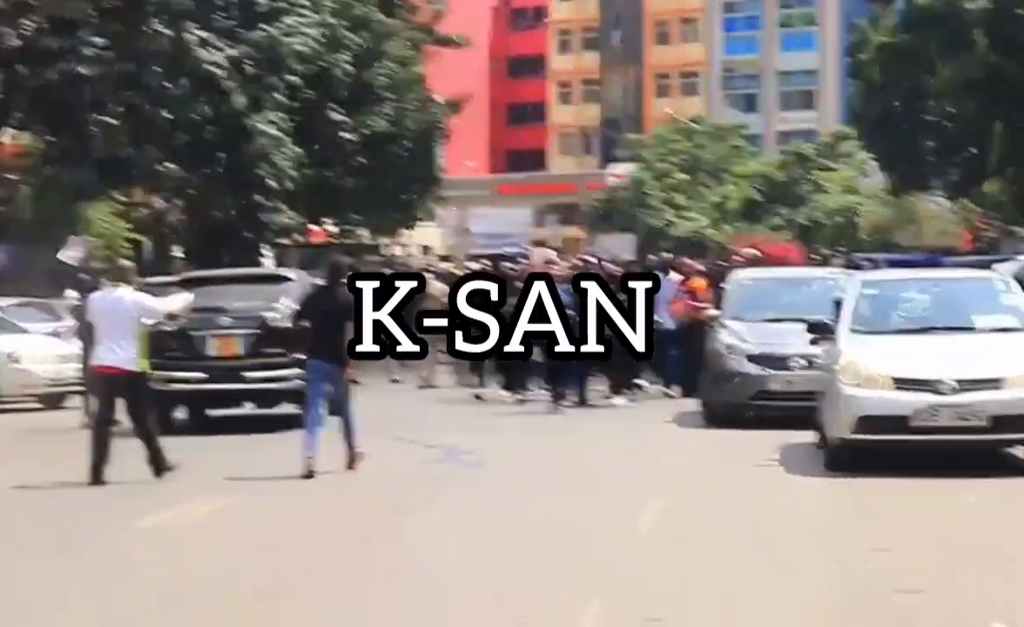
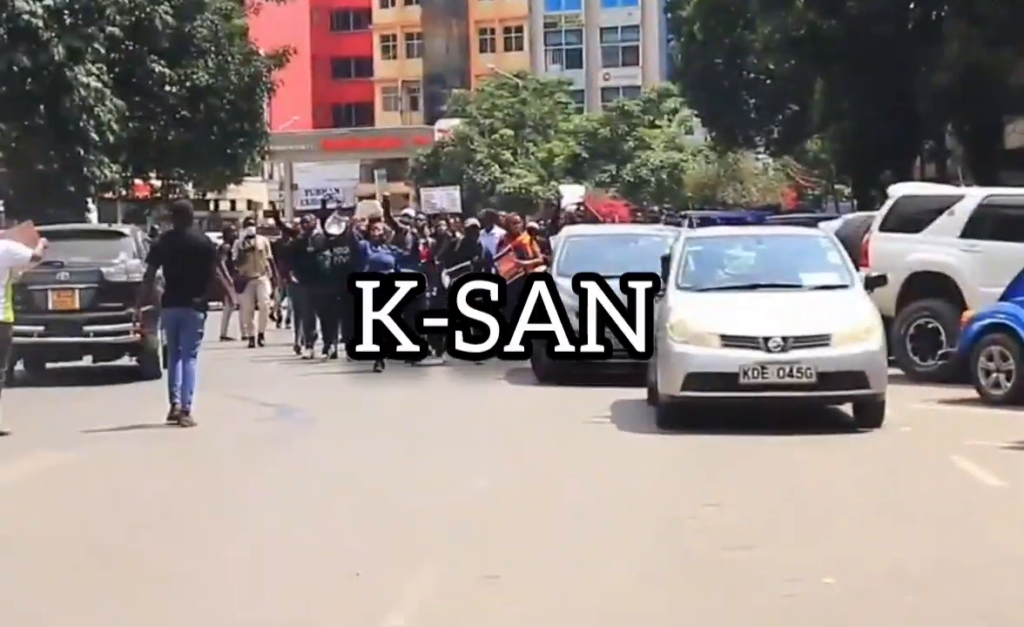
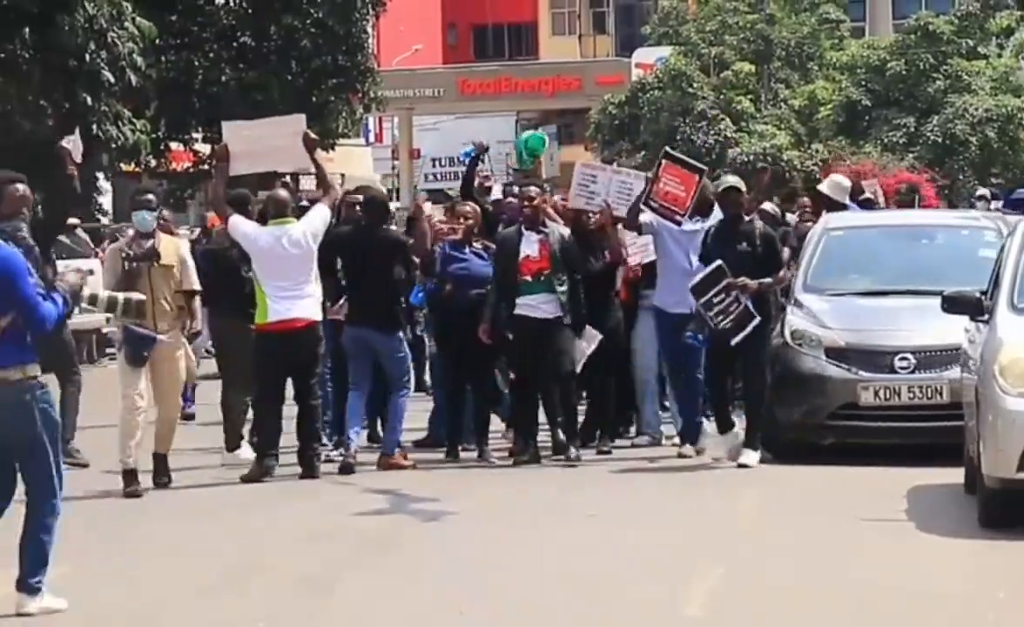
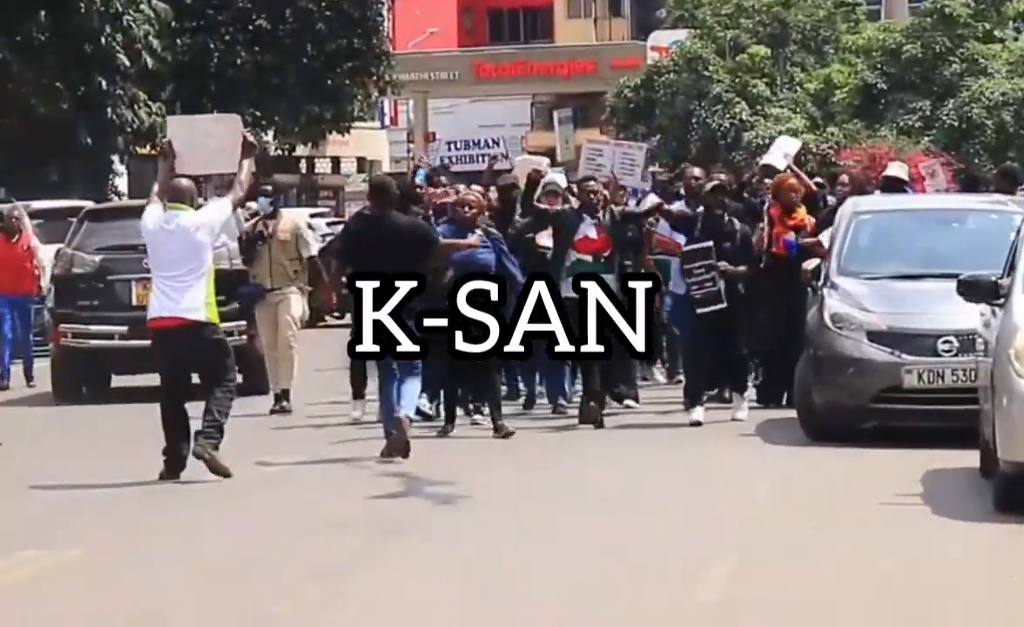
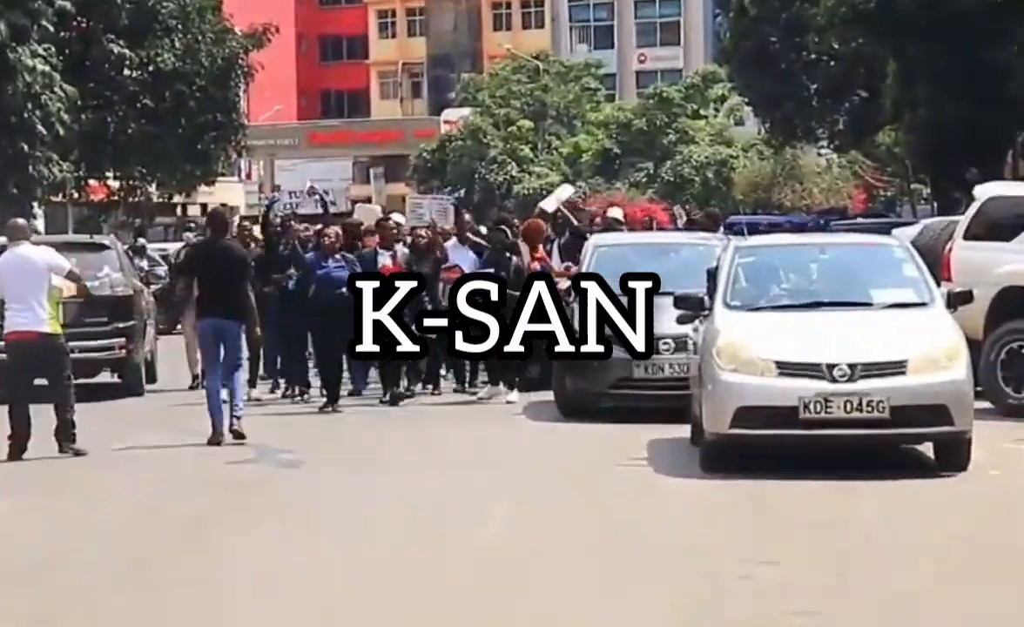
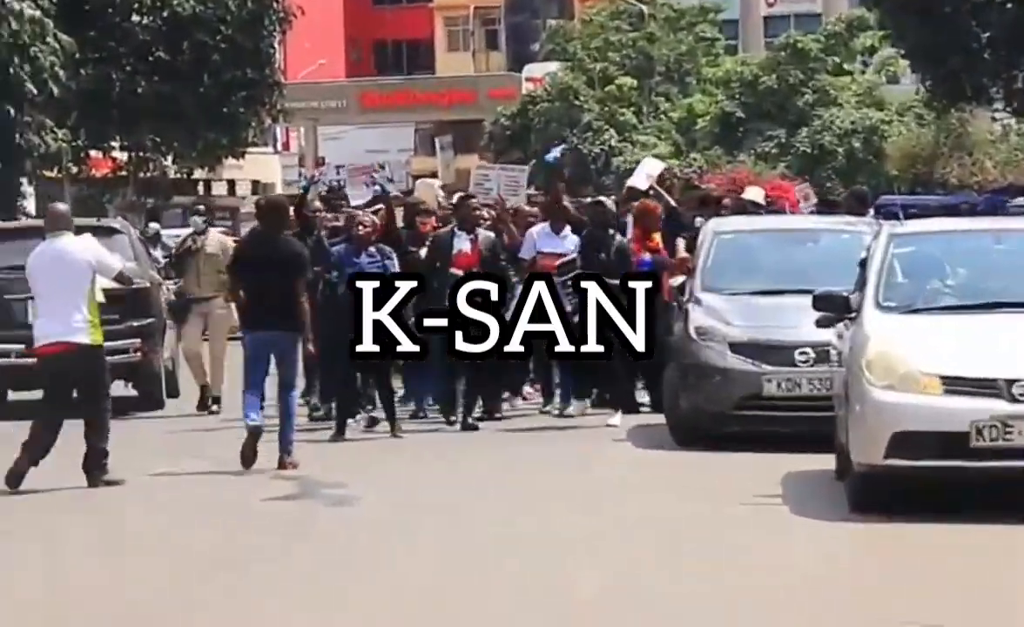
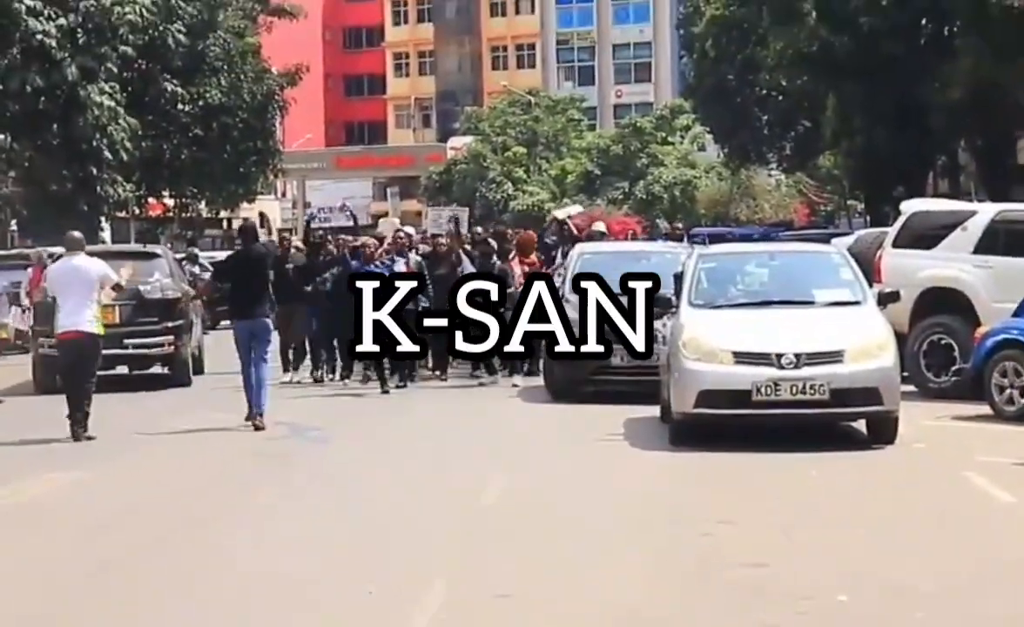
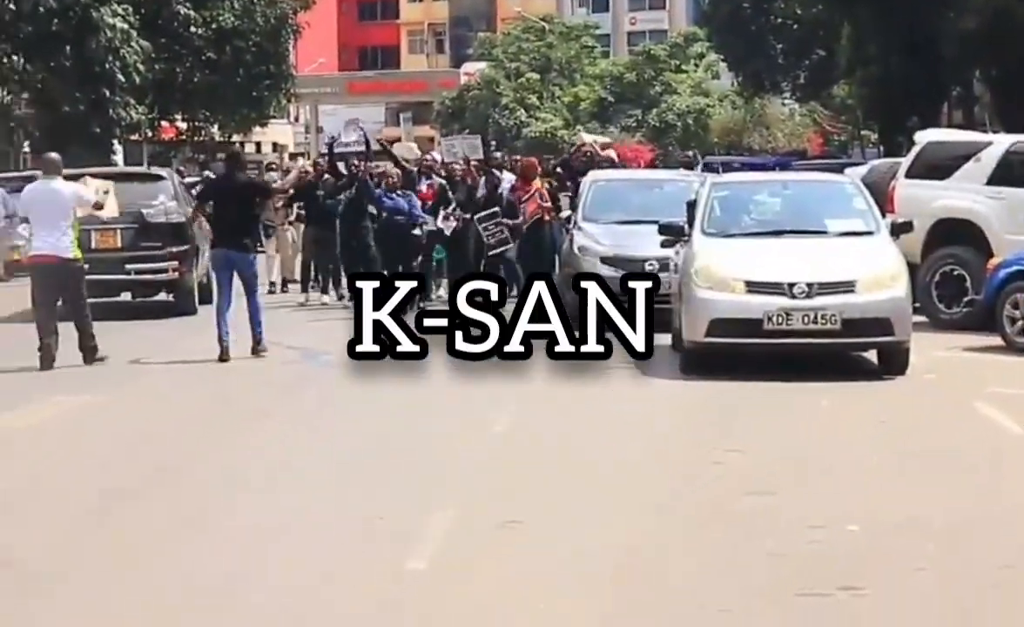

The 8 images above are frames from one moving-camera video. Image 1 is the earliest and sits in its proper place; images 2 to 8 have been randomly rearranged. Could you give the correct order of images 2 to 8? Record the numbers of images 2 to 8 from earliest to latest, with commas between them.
2, 8, 7, 5, 6, 4, 3
